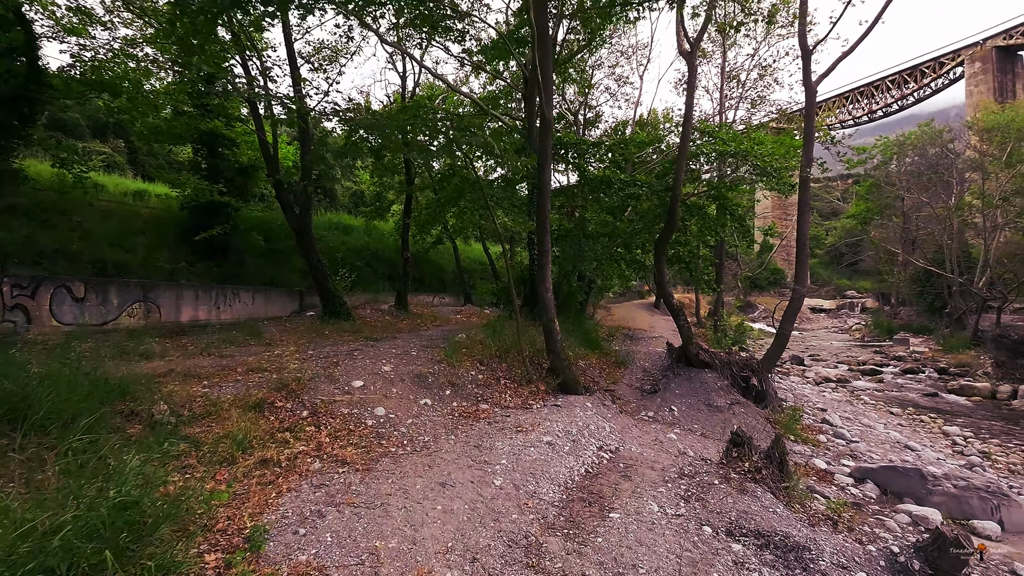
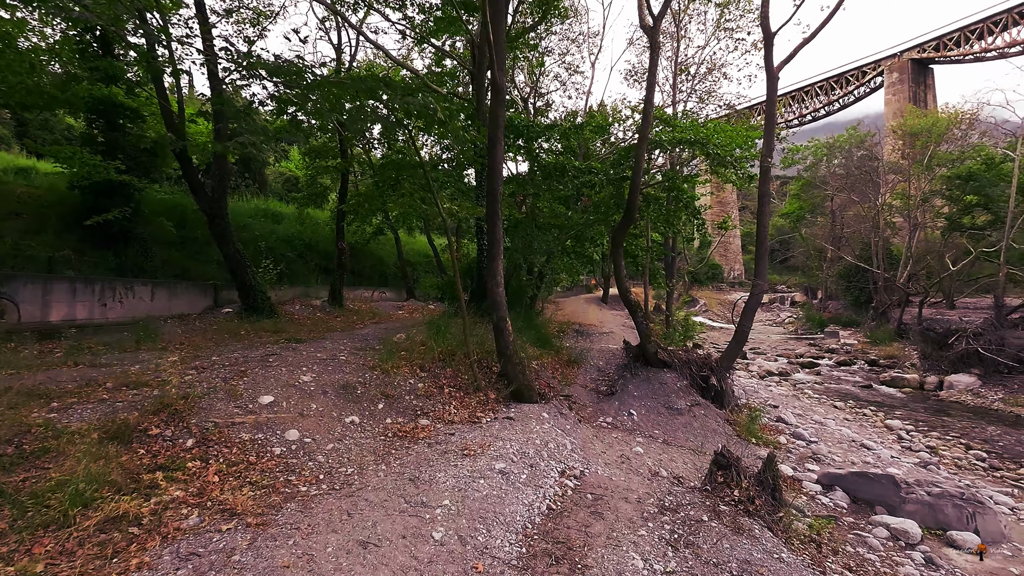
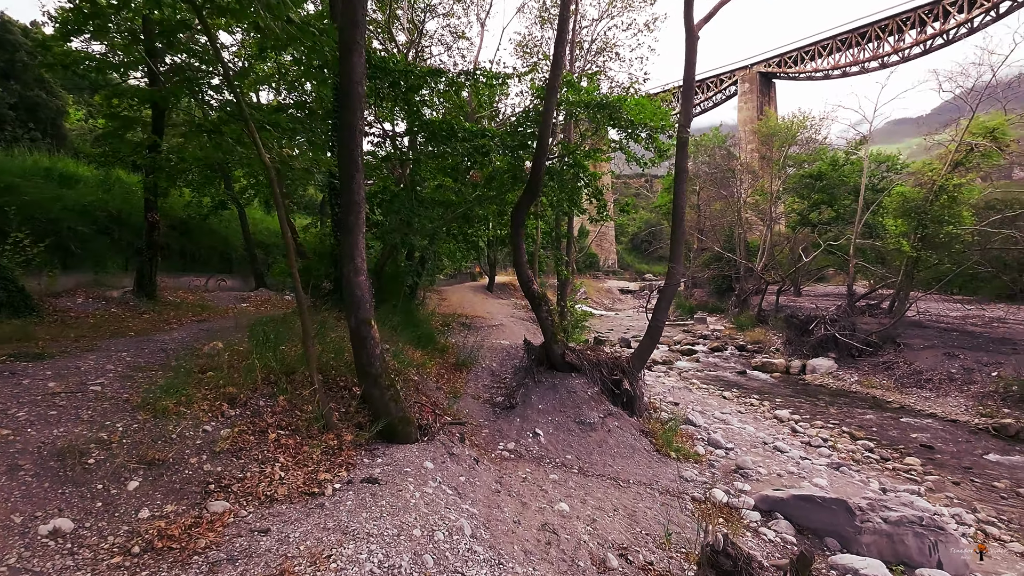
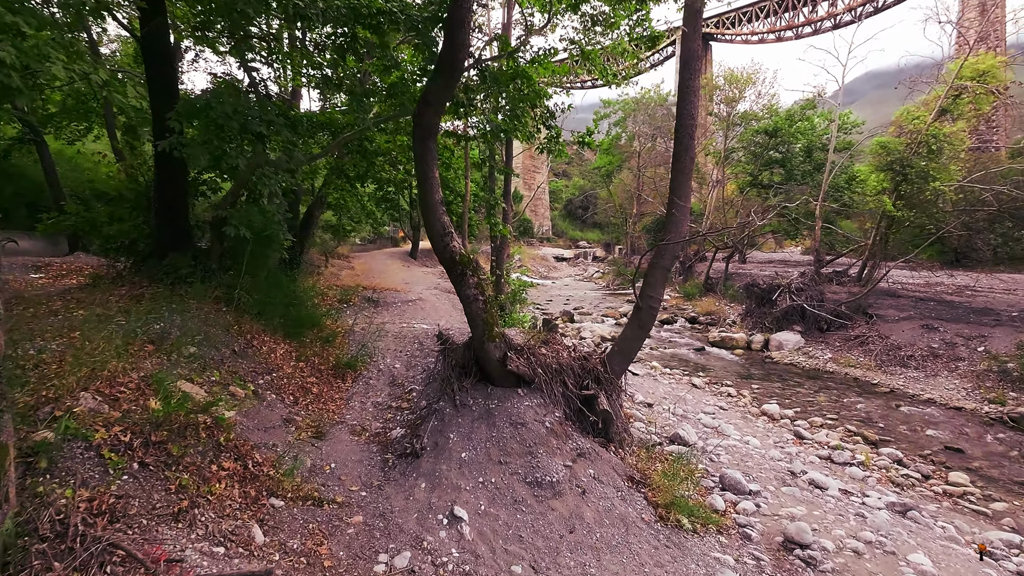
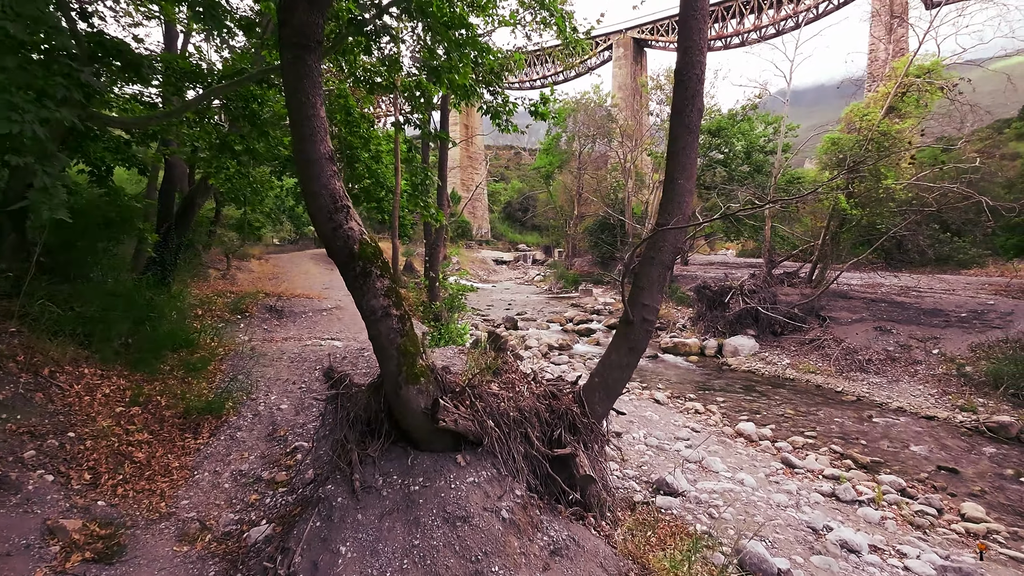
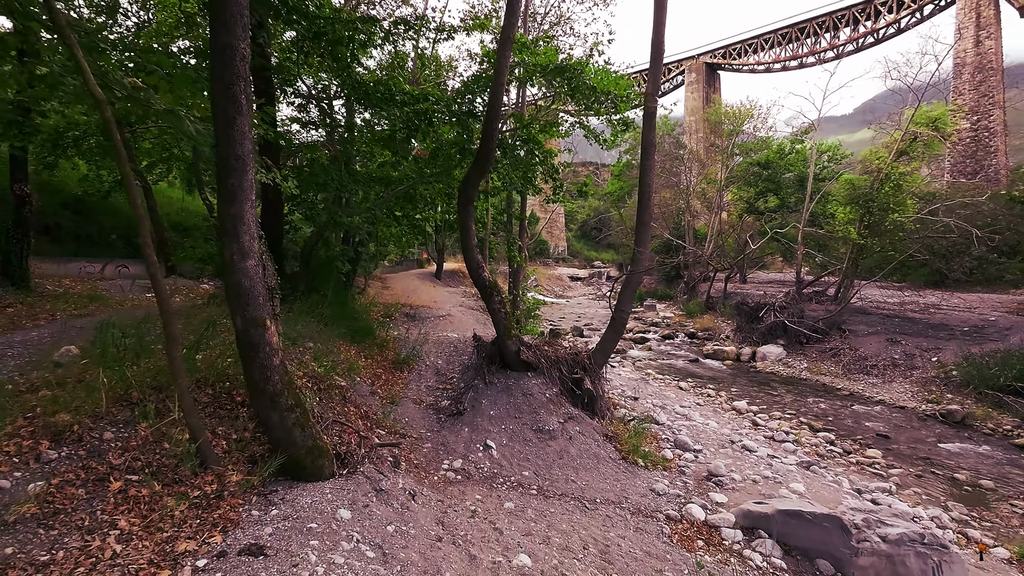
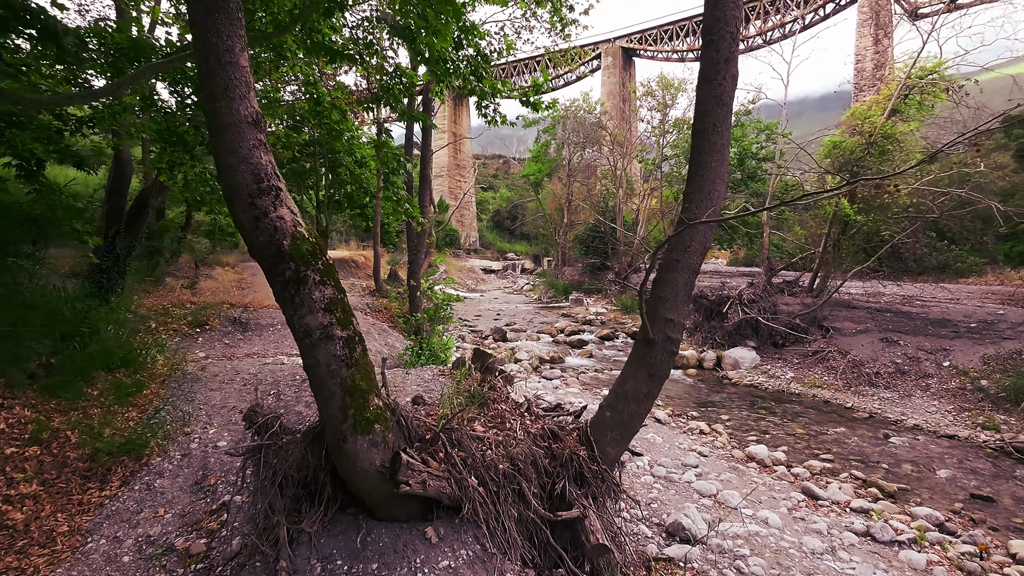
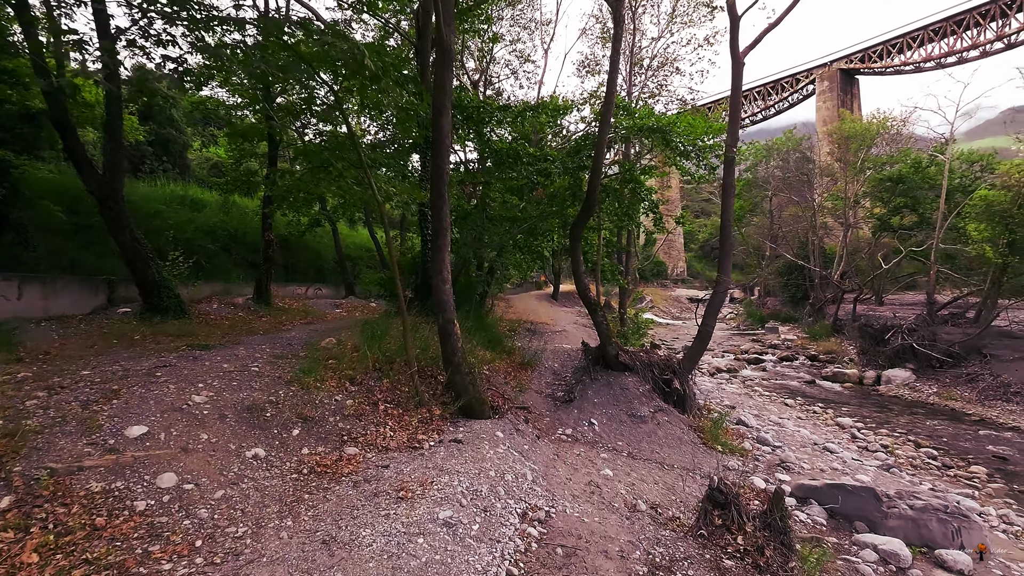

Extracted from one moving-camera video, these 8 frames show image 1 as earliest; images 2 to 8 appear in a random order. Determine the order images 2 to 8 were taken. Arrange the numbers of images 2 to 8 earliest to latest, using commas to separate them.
2, 8, 3, 6, 4, 5, 7
